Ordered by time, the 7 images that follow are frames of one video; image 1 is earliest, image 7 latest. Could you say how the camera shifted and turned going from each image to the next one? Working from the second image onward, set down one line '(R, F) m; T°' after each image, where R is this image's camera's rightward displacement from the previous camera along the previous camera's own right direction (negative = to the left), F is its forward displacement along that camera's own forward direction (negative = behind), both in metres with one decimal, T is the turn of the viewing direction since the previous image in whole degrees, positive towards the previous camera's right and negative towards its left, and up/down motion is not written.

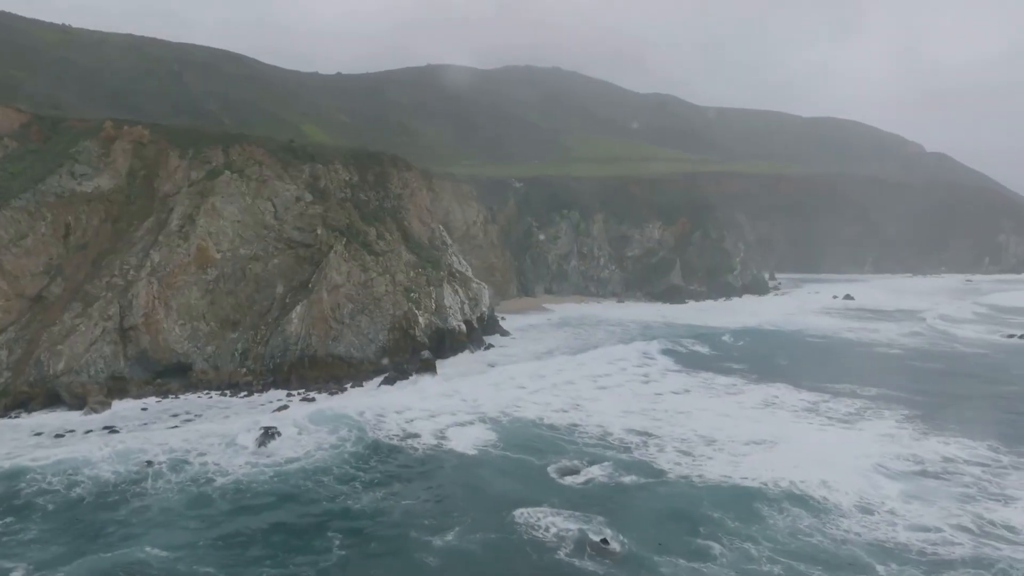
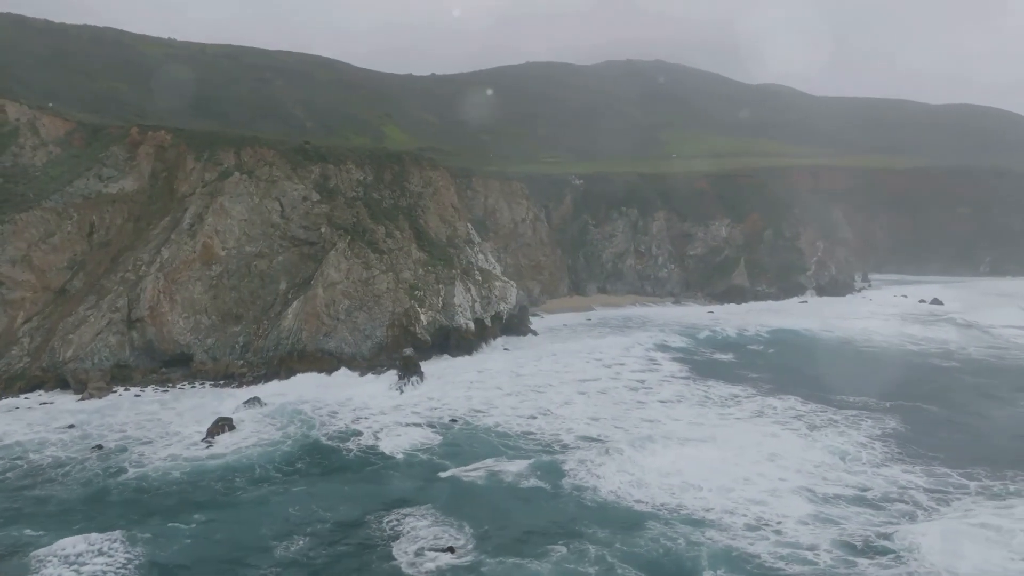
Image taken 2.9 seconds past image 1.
(+4.1, +0.8) m; -9°
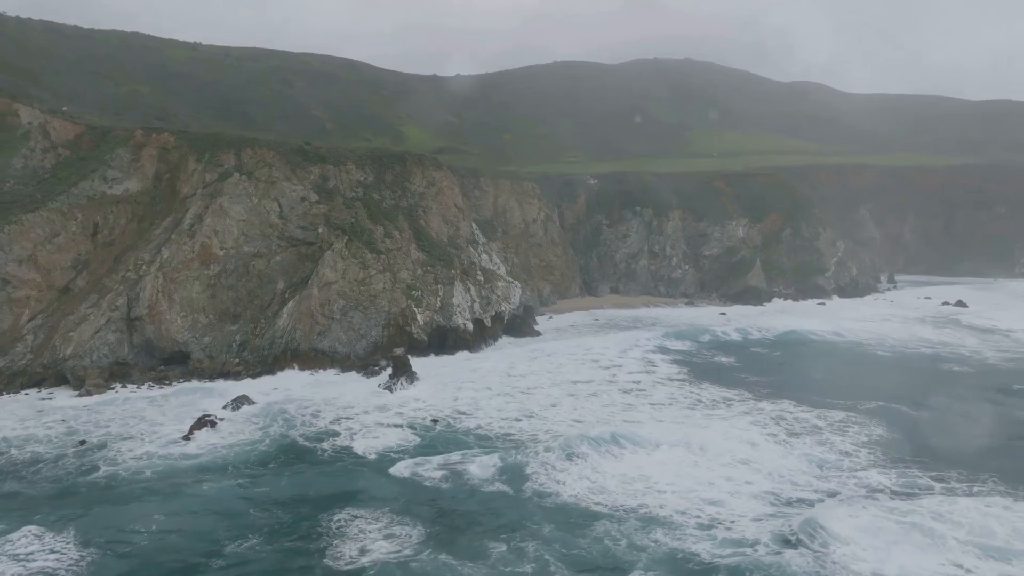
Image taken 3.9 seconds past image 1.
(+1.3, +0.1) m; -2°
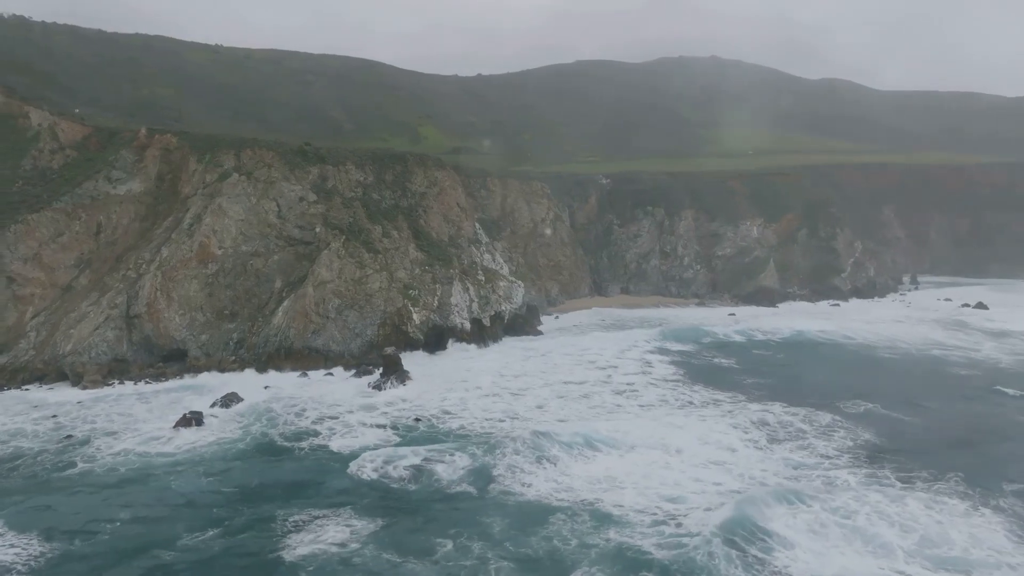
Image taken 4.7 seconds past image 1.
(+1.2, +0.1) m; -2°
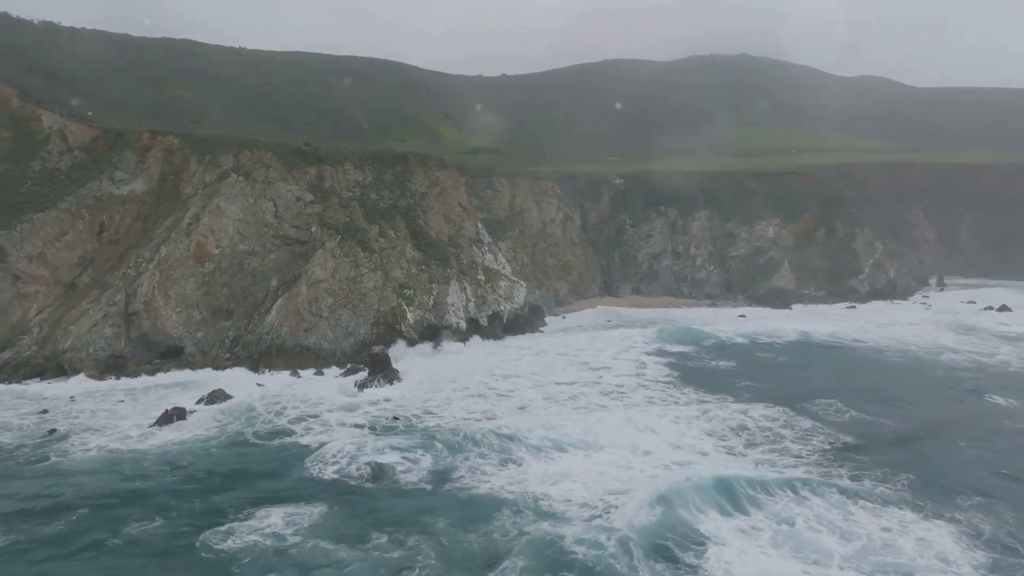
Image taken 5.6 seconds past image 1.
(+1.4, +0.1) m; -2°
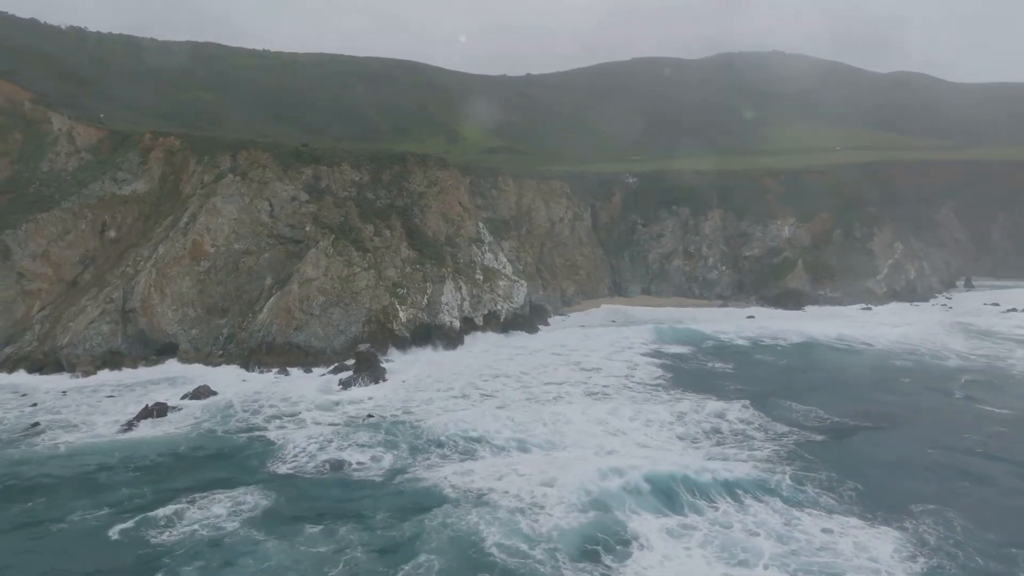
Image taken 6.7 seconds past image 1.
(+1.5, 0.0) m; -2°
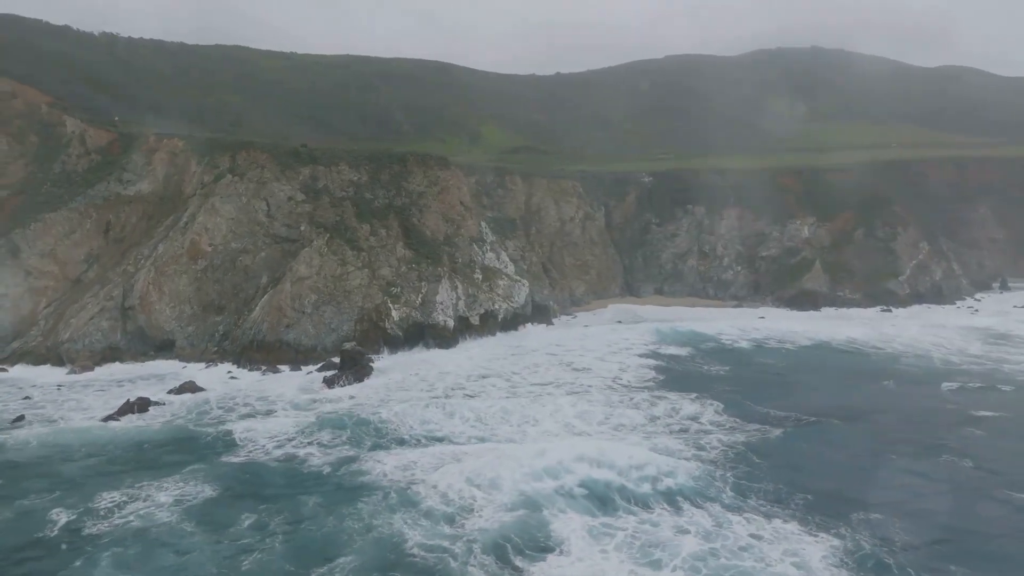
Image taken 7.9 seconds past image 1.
(+1.8, +0.1) m; -3°
